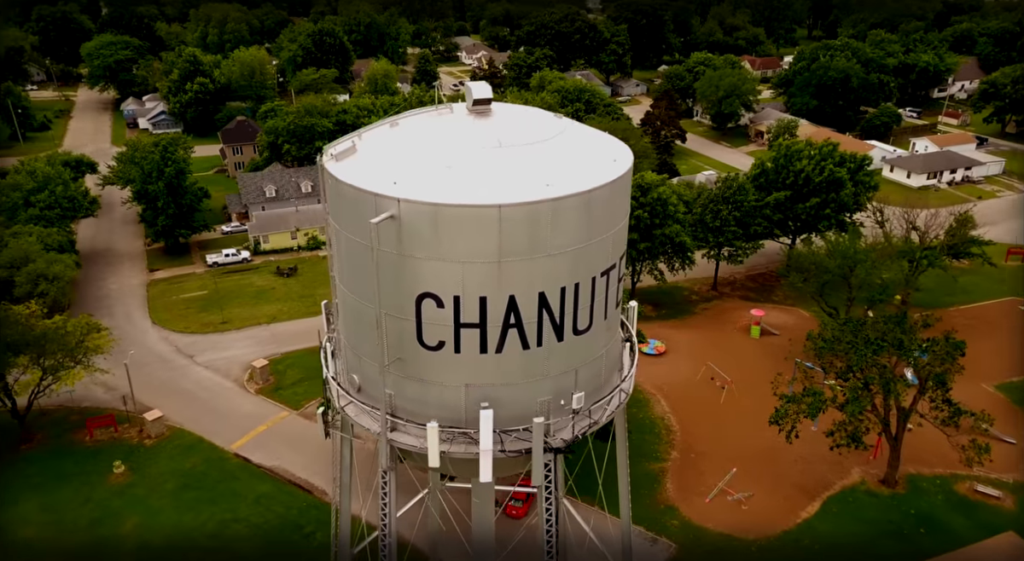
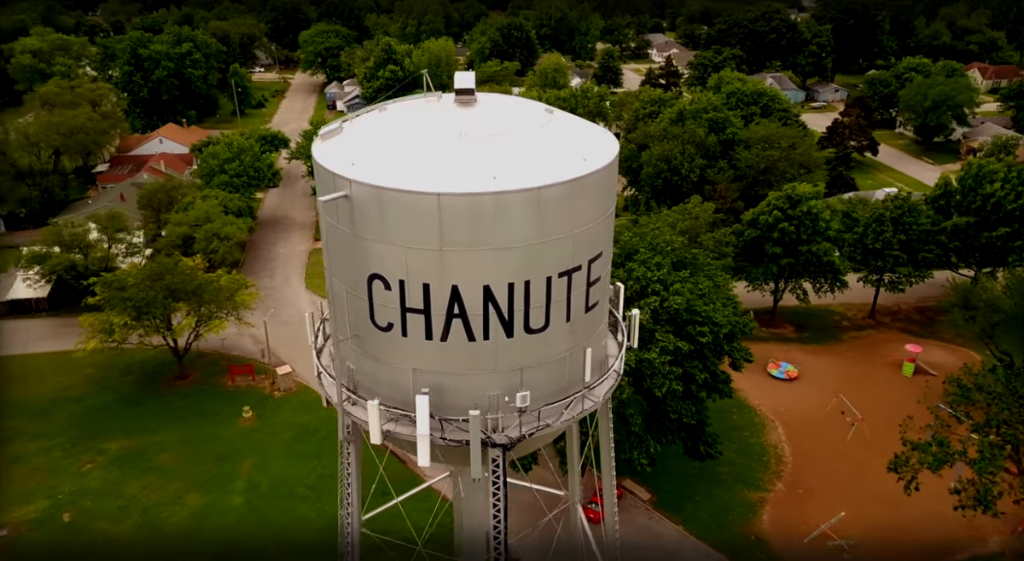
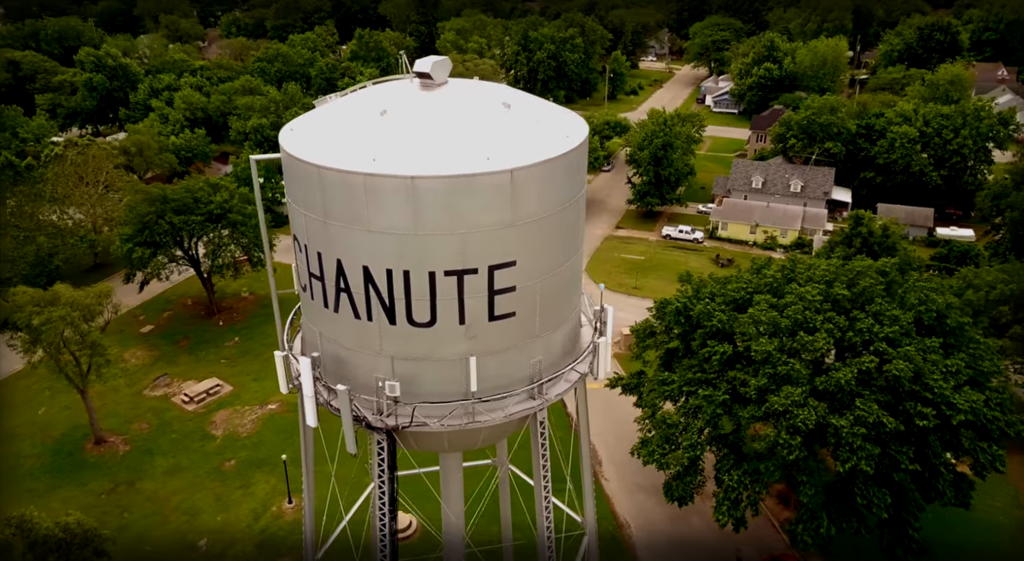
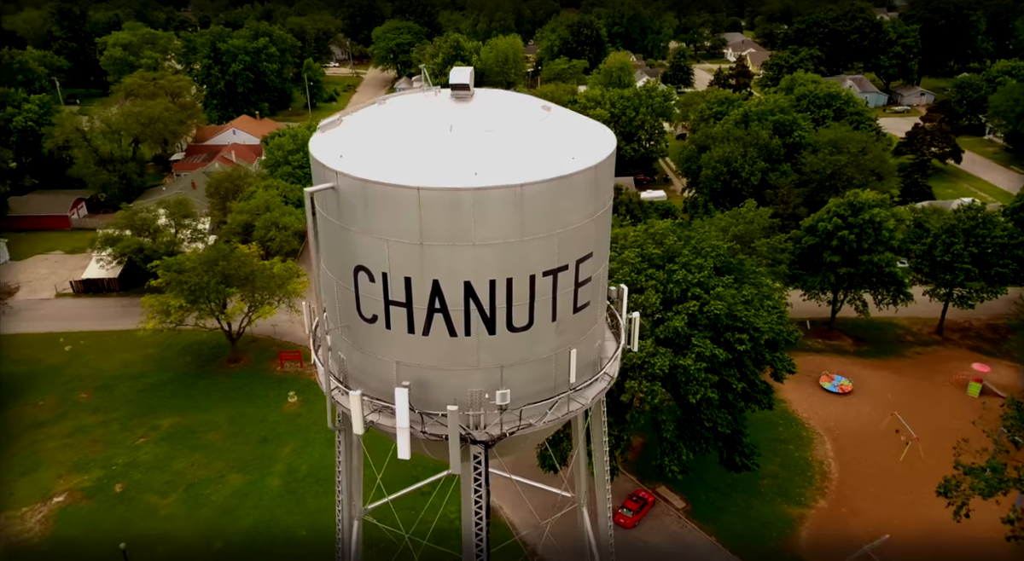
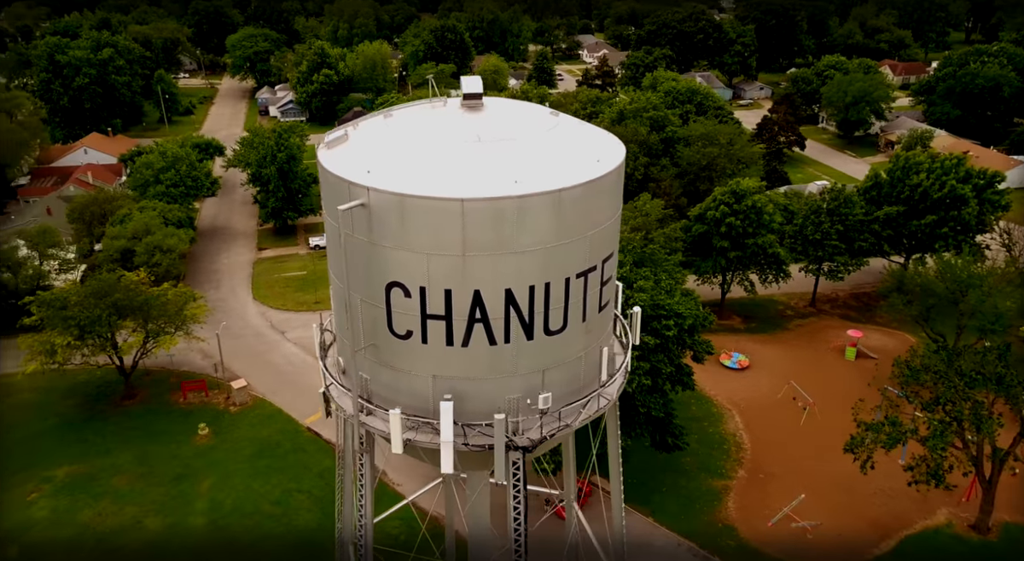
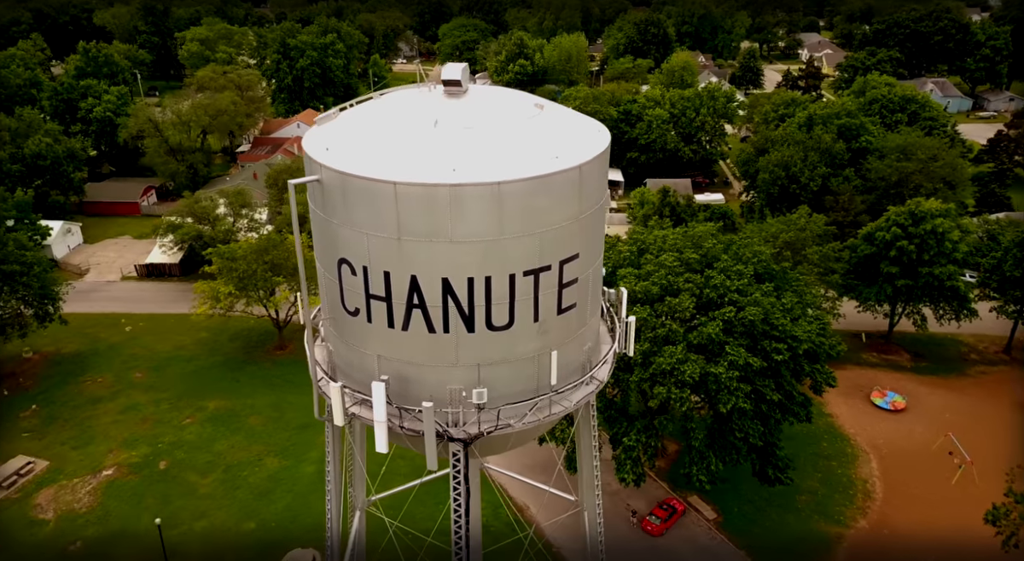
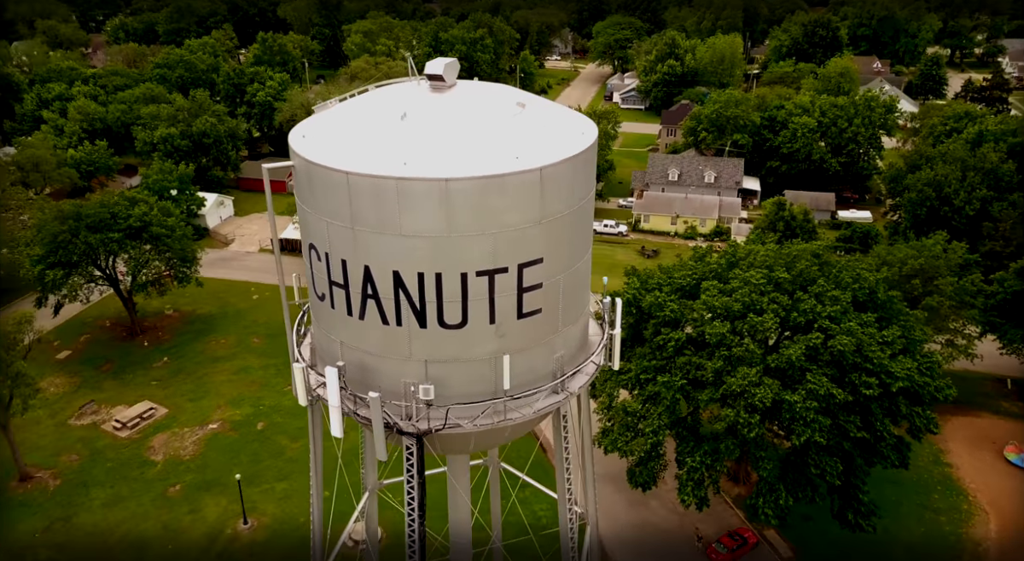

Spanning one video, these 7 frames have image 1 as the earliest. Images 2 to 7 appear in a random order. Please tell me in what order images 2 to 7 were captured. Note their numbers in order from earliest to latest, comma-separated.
5, 2, 4, 6, 7, 3
